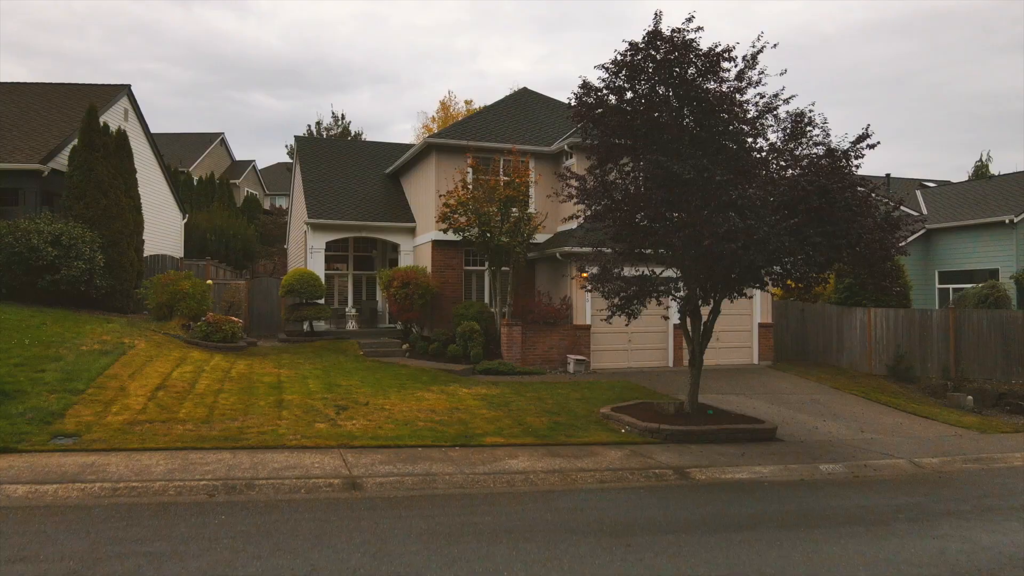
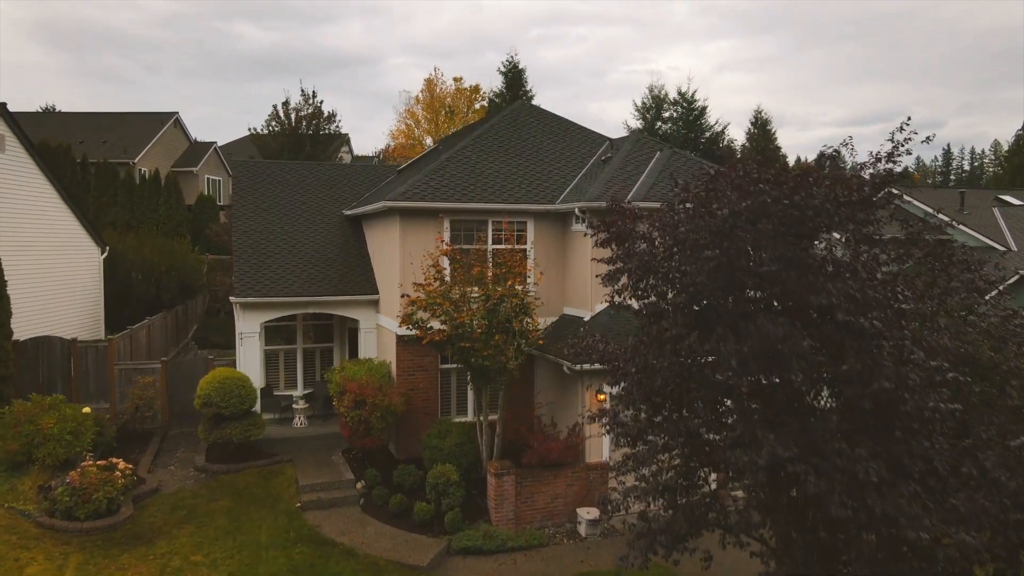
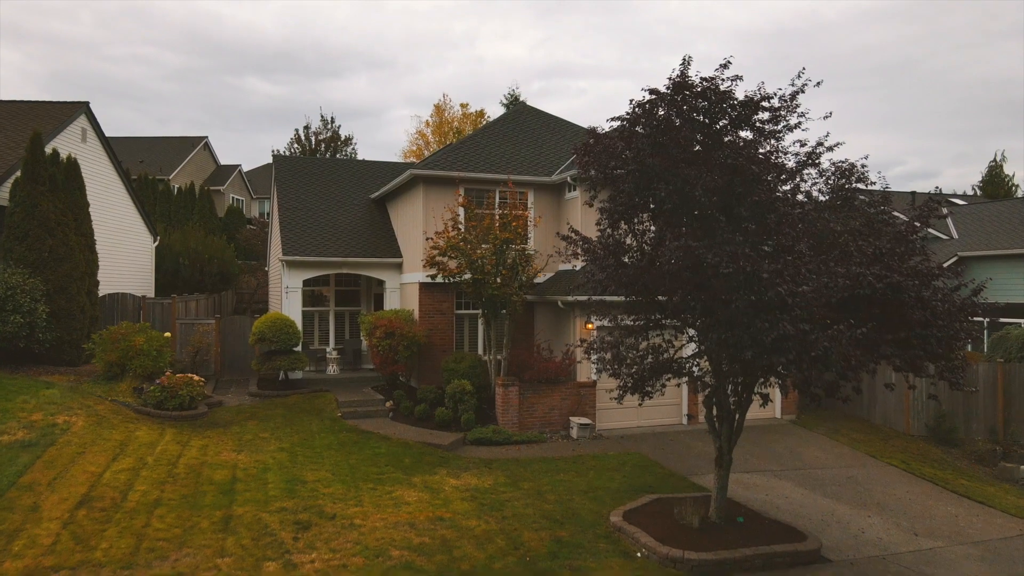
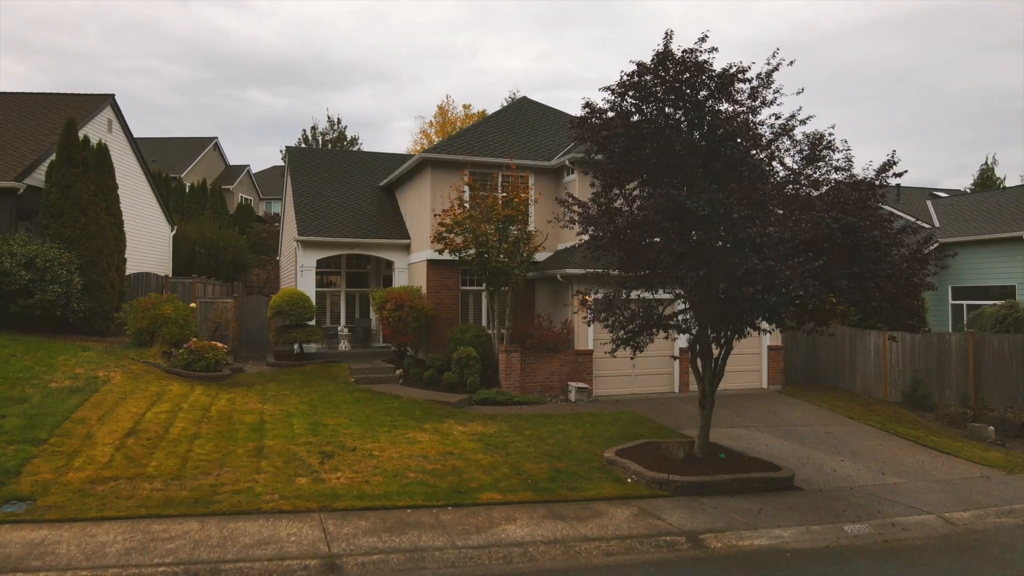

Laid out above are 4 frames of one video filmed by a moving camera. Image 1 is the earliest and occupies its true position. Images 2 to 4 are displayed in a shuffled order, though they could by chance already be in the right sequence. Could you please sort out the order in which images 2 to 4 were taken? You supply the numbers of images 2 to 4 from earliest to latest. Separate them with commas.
4, 3, 2
